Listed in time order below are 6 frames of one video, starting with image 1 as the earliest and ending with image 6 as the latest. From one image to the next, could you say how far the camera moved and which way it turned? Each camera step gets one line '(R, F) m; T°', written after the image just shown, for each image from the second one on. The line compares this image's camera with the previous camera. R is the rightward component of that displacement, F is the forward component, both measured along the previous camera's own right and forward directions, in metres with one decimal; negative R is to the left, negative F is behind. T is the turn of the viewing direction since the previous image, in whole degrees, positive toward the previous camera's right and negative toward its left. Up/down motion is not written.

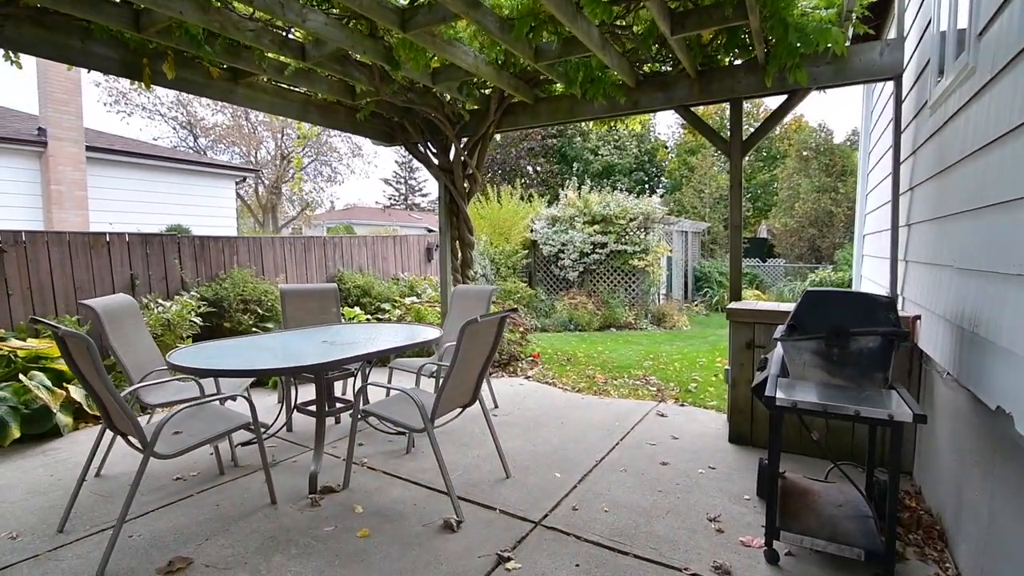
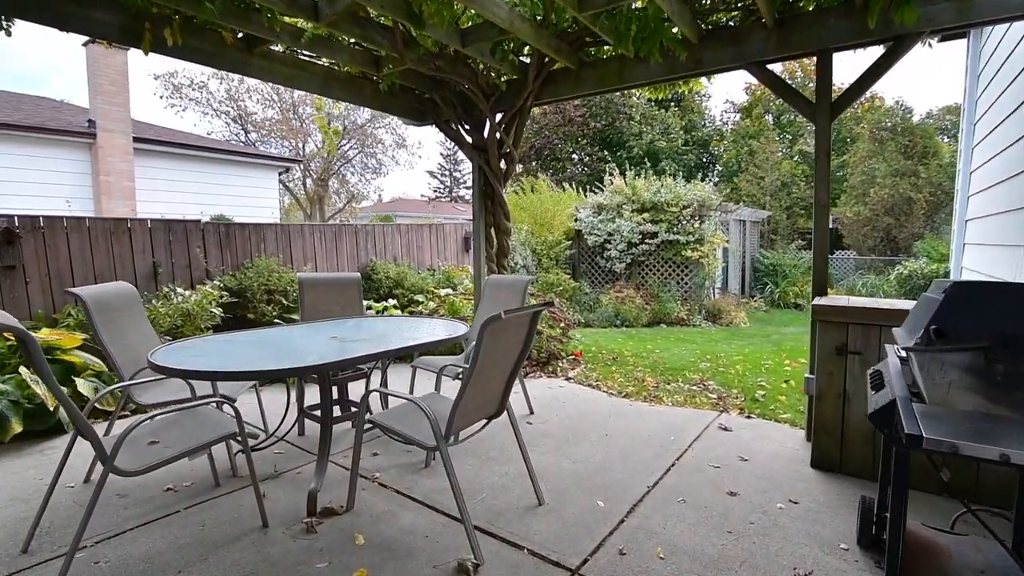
(0.0, +0.5) m; -5°
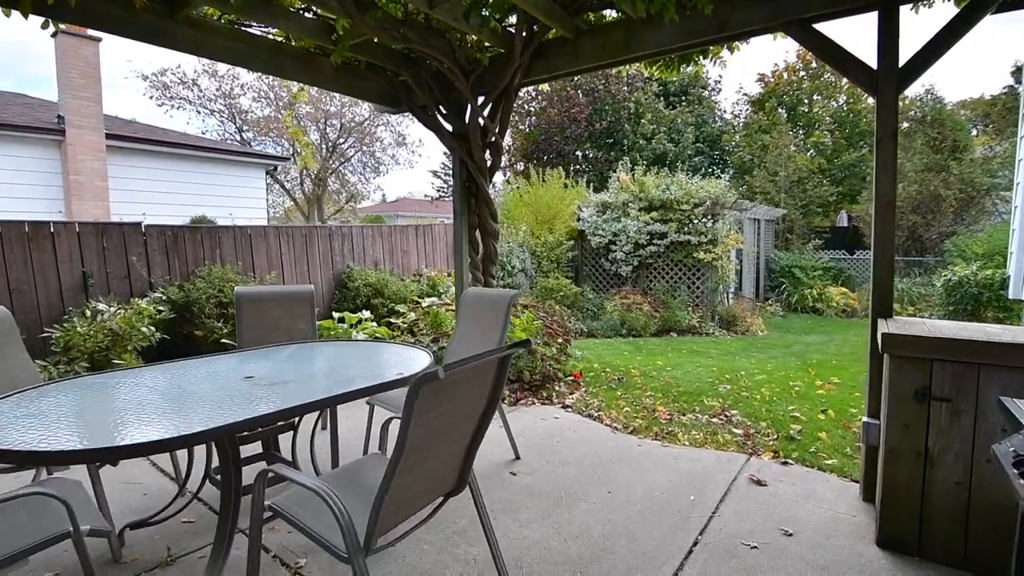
(+0.2, +0.7) m; -1°
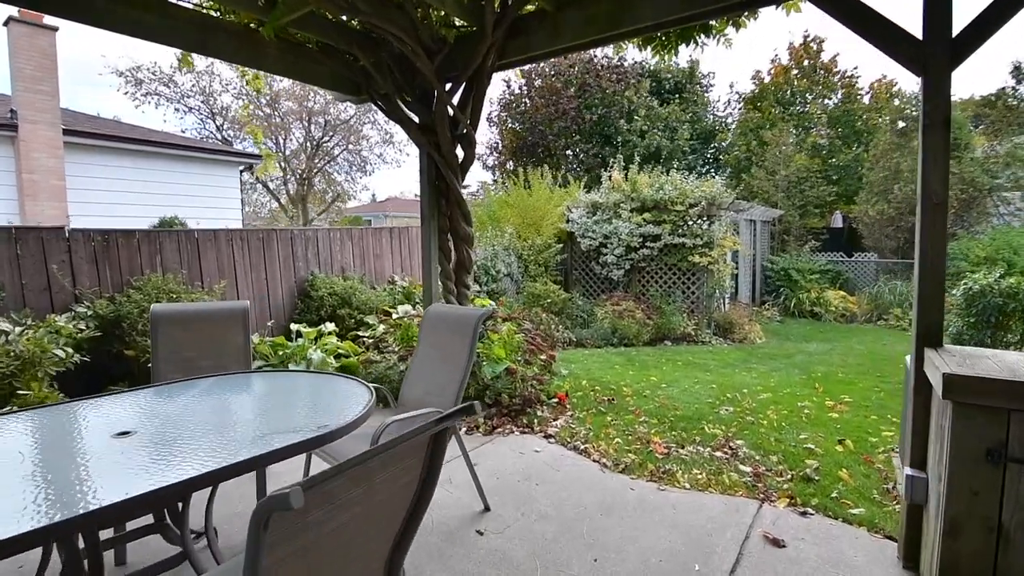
(+0.1, +0.5) m; +1°
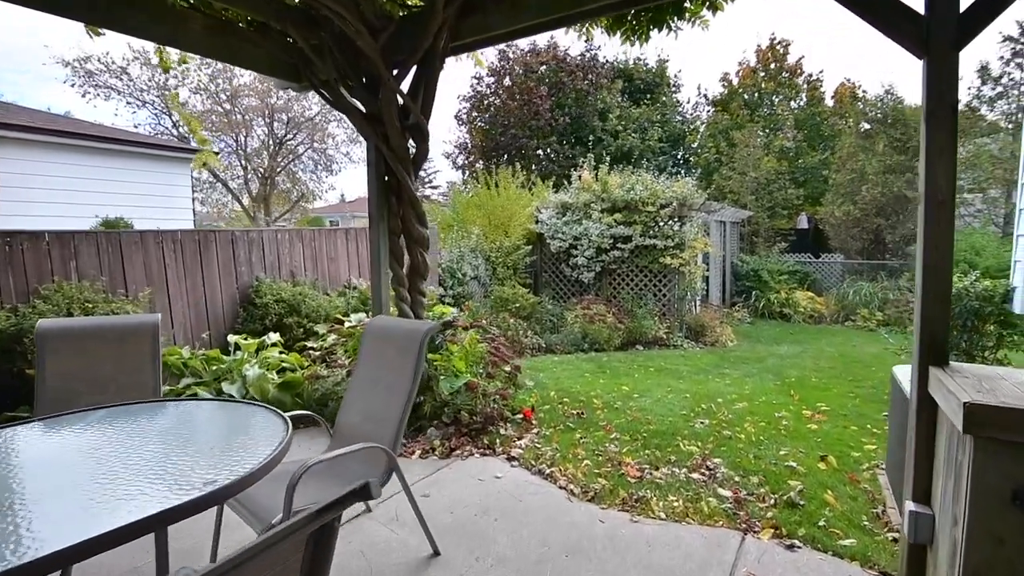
(+0.1, +0.3) m; +3°
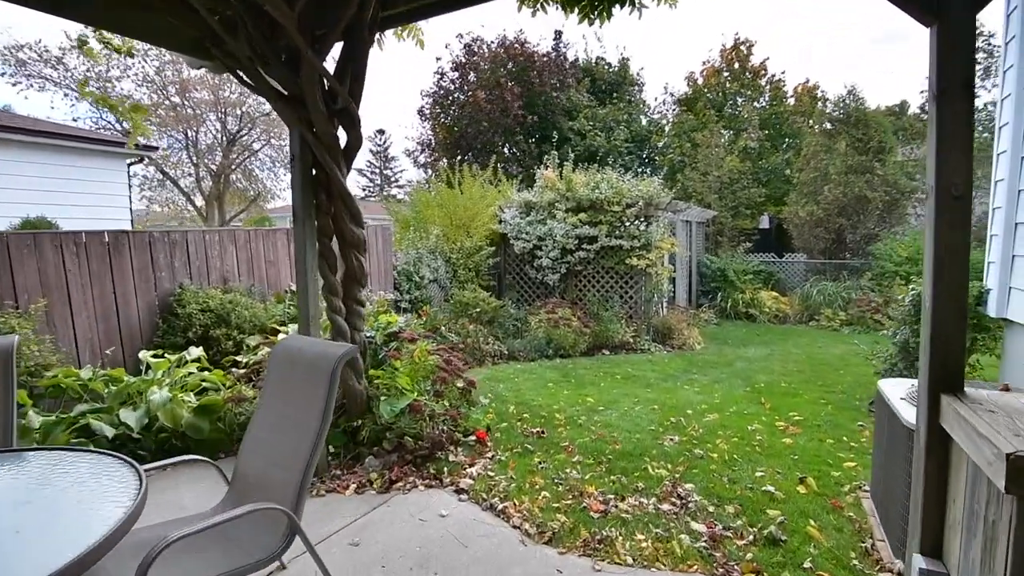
(+0.1, +0.4) m; +3°
